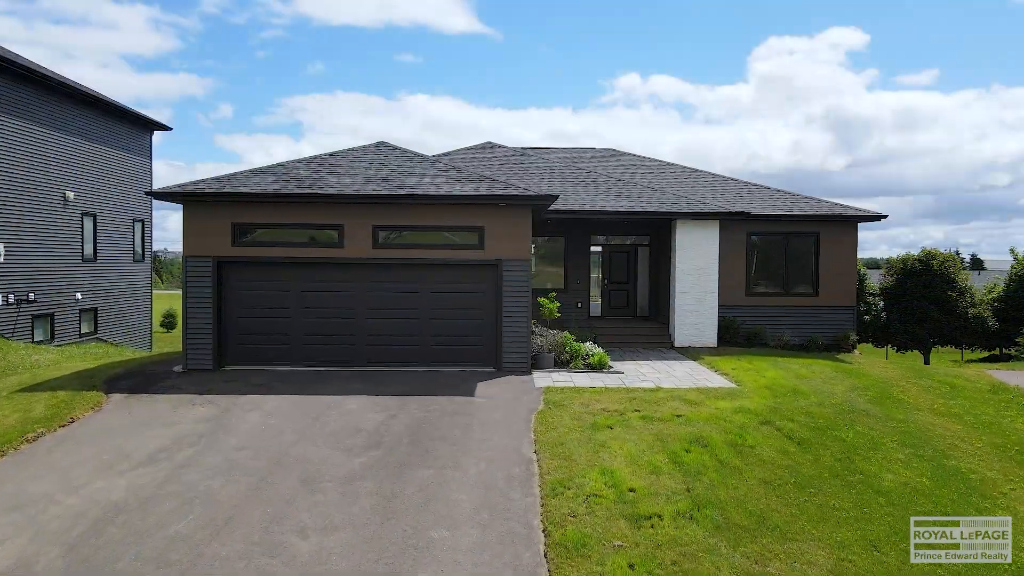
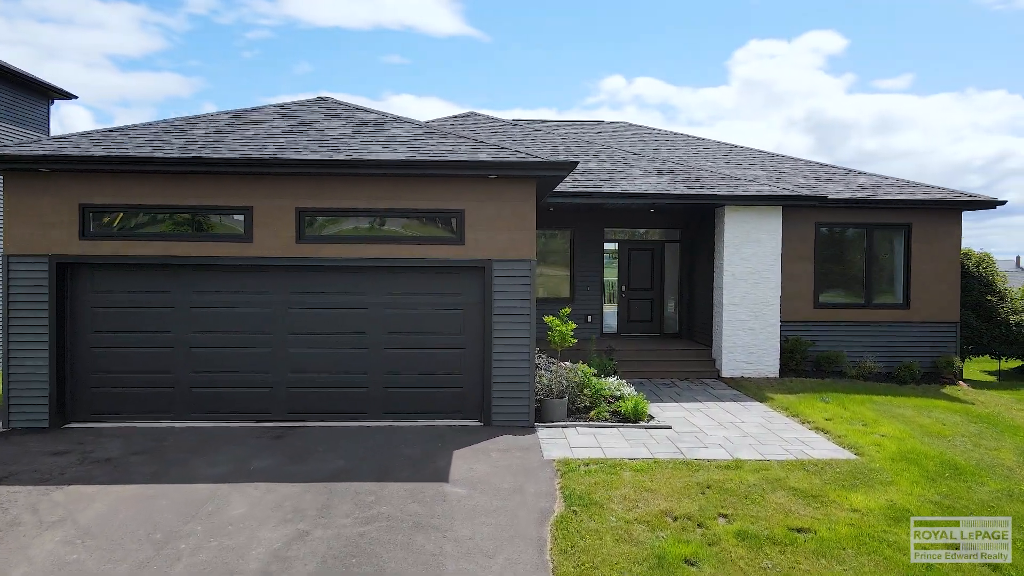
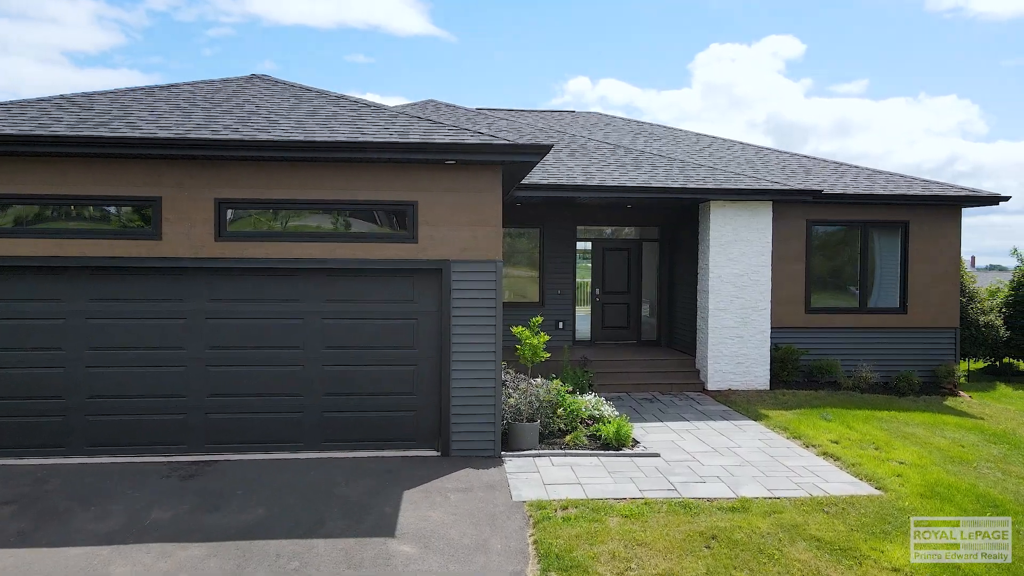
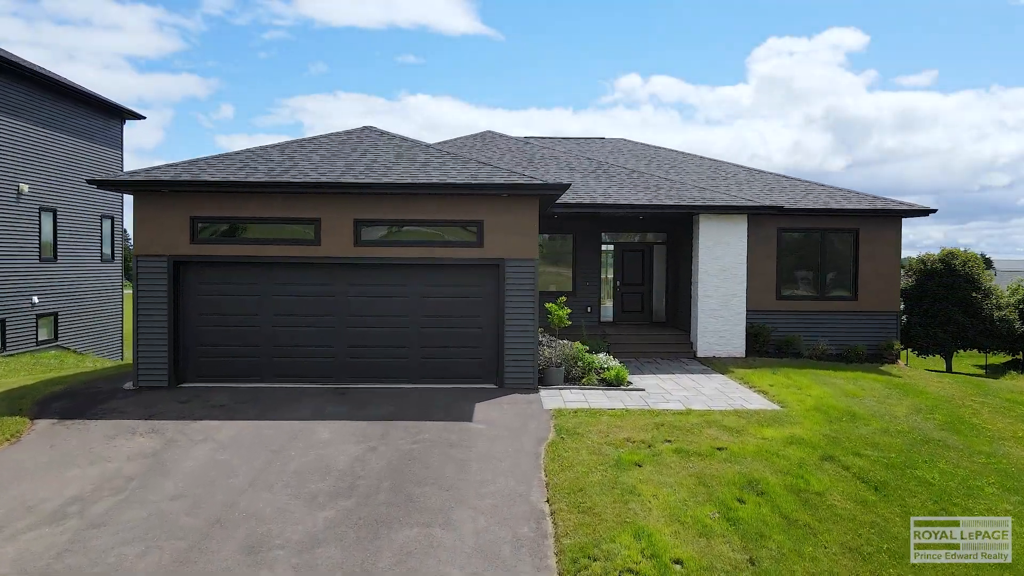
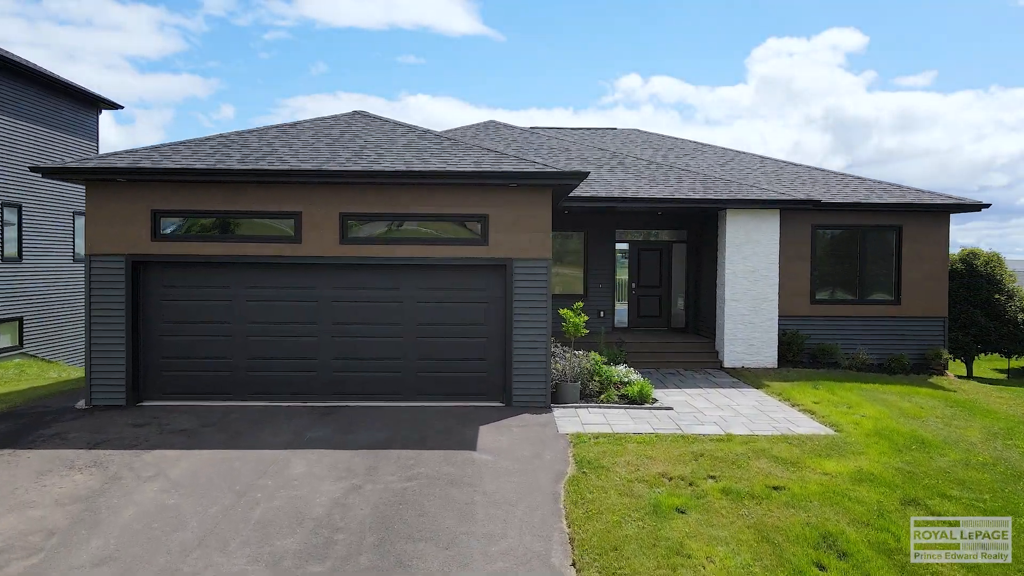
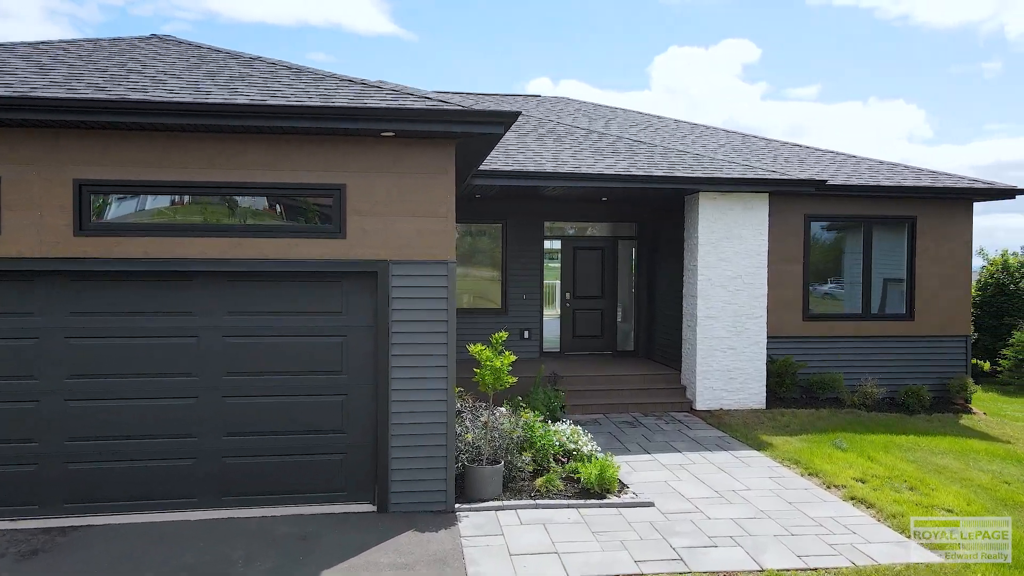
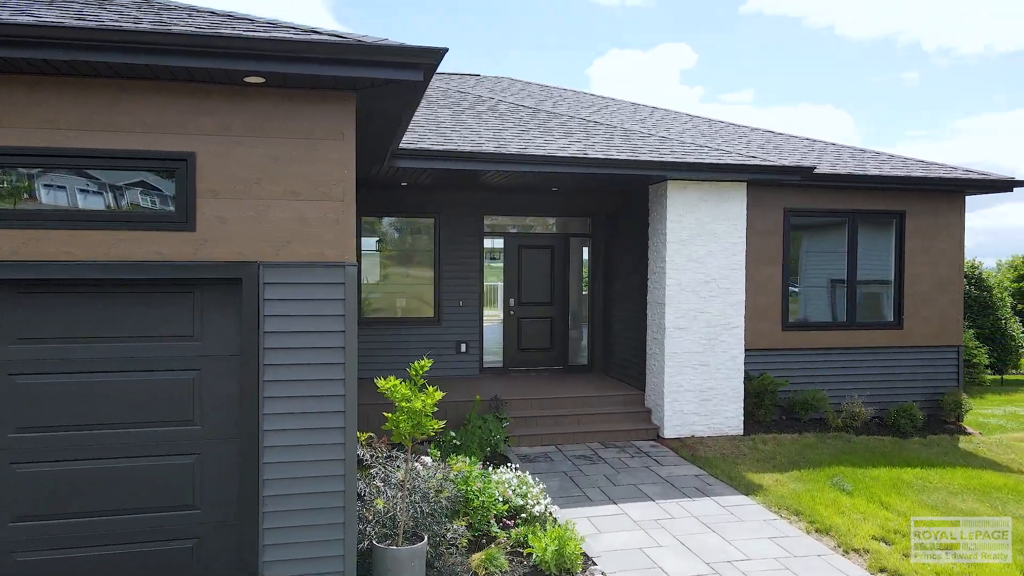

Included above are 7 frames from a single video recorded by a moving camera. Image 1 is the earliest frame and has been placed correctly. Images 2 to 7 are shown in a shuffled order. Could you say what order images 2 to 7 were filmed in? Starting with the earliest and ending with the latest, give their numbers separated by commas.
4, 5, 2, 3, 6, 7
